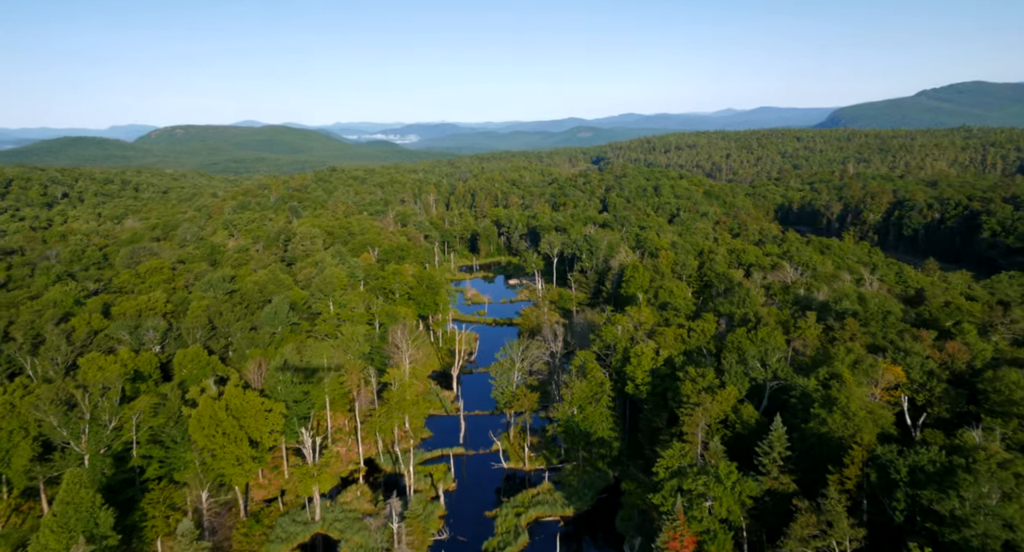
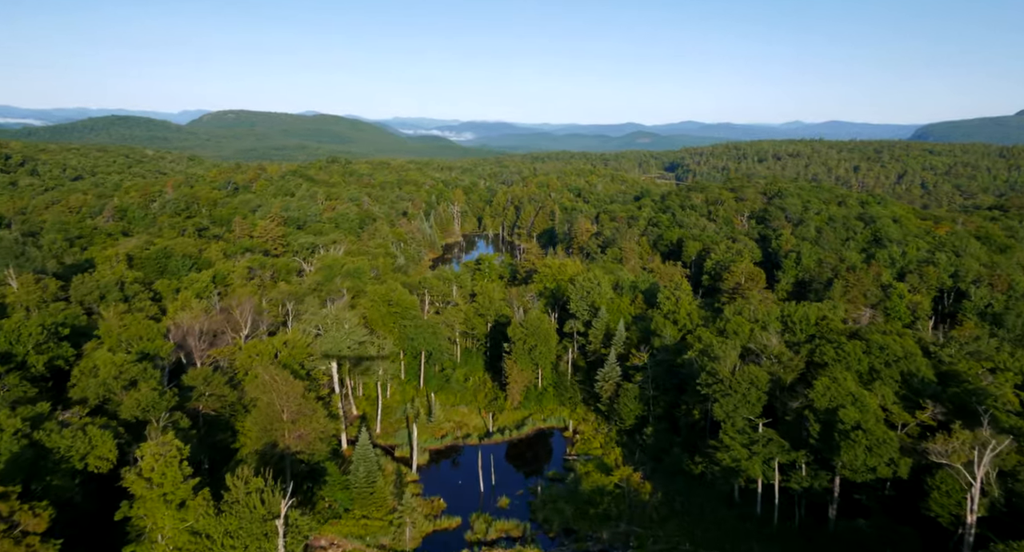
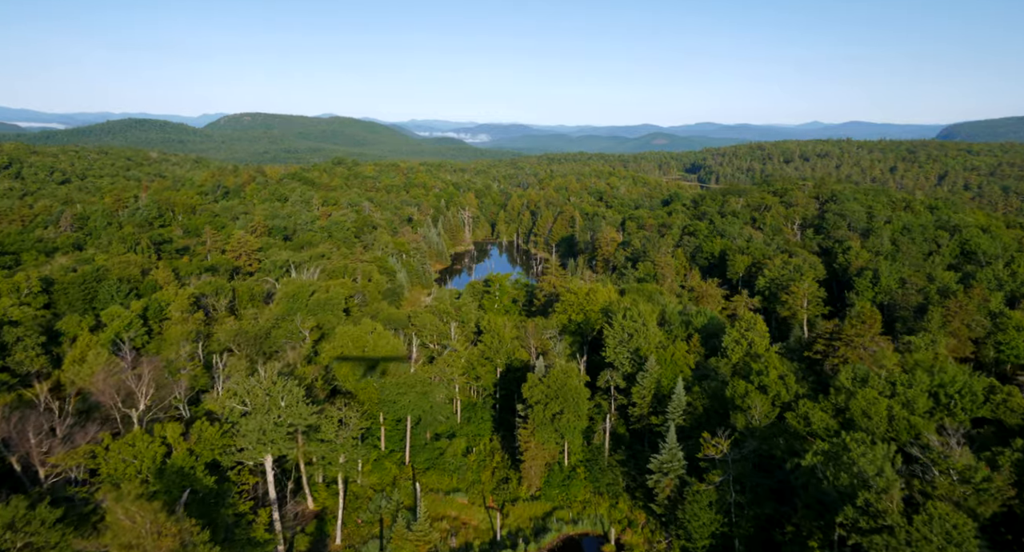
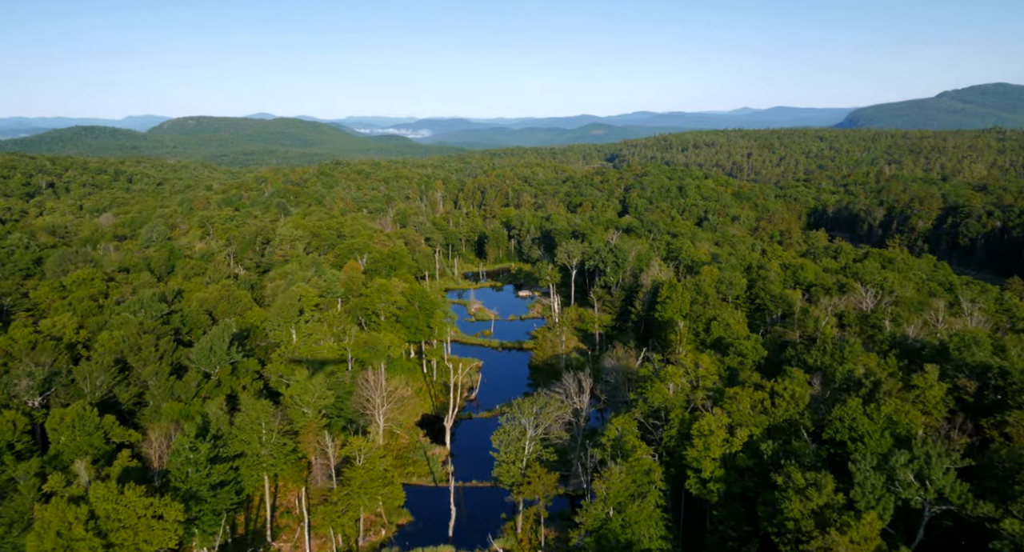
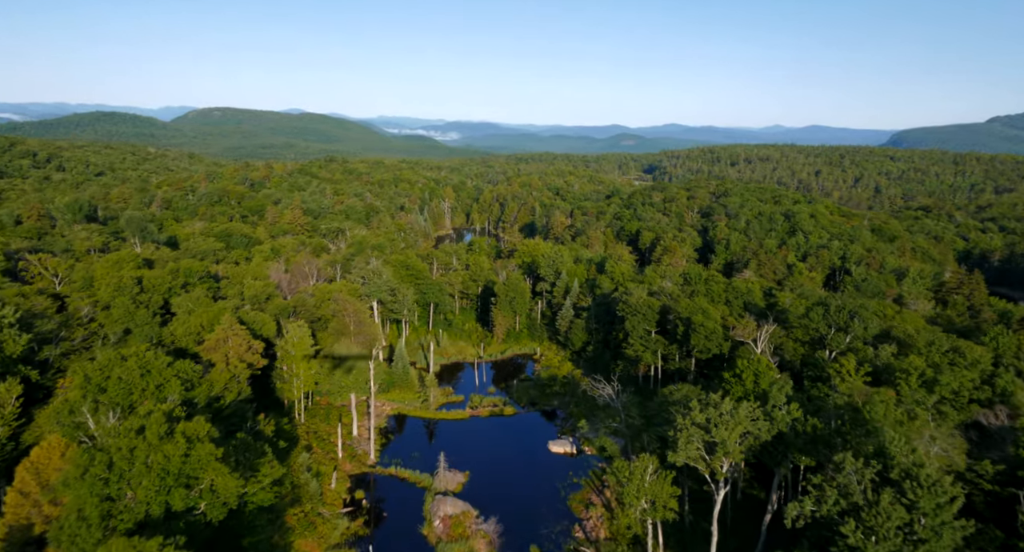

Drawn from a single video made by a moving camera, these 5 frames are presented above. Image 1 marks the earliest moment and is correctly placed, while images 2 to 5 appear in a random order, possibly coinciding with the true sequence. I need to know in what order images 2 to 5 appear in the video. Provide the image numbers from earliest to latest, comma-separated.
4, 5, 2, 3
